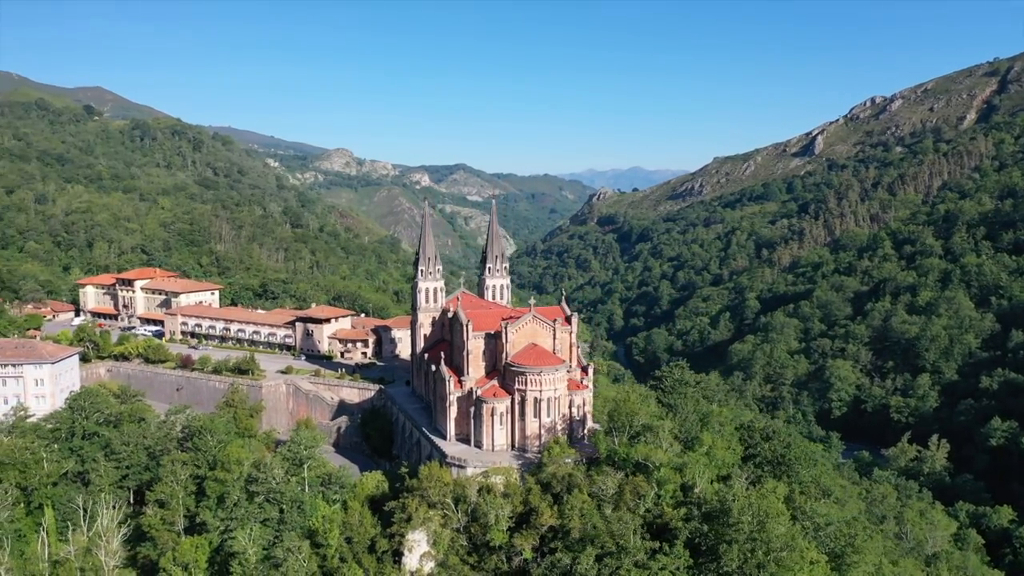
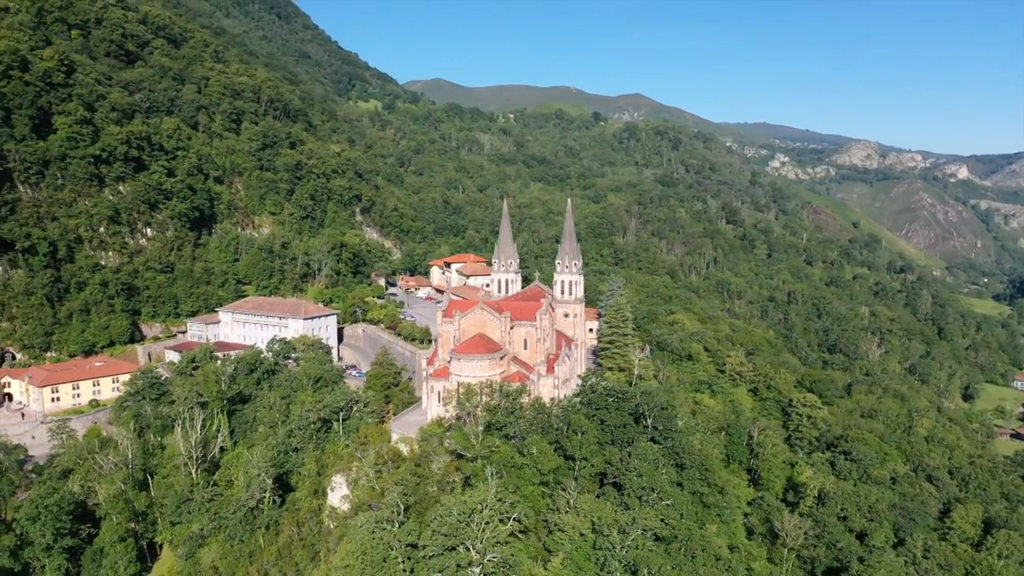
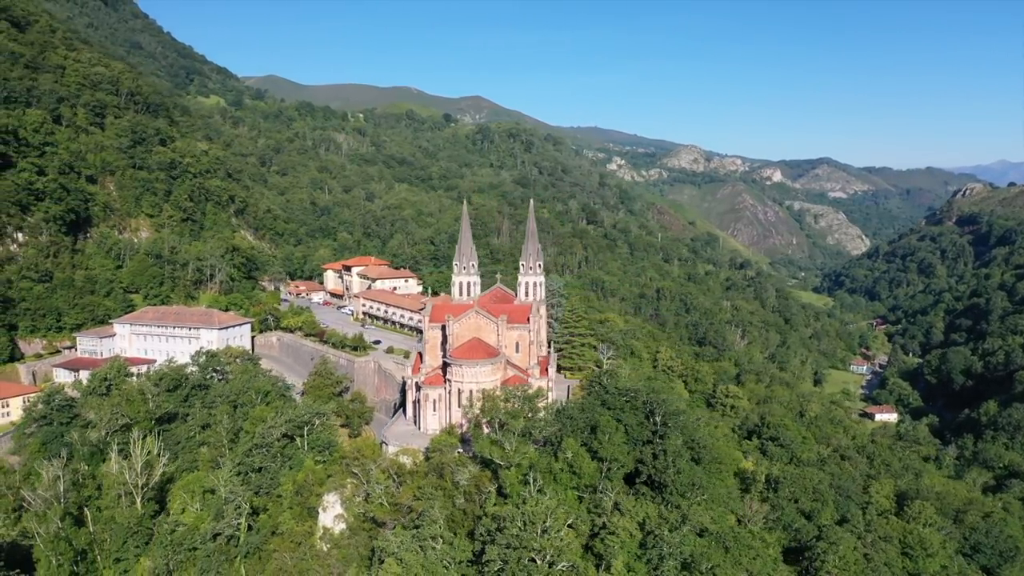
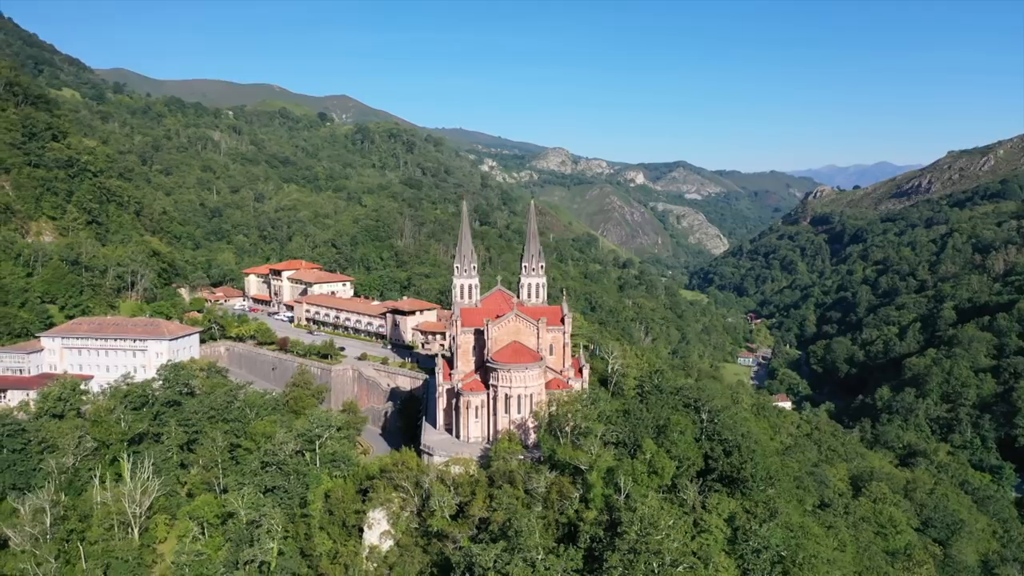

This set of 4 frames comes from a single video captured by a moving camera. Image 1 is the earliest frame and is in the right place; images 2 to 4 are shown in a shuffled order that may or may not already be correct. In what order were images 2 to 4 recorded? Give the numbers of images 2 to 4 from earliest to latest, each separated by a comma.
4, 3, 2
